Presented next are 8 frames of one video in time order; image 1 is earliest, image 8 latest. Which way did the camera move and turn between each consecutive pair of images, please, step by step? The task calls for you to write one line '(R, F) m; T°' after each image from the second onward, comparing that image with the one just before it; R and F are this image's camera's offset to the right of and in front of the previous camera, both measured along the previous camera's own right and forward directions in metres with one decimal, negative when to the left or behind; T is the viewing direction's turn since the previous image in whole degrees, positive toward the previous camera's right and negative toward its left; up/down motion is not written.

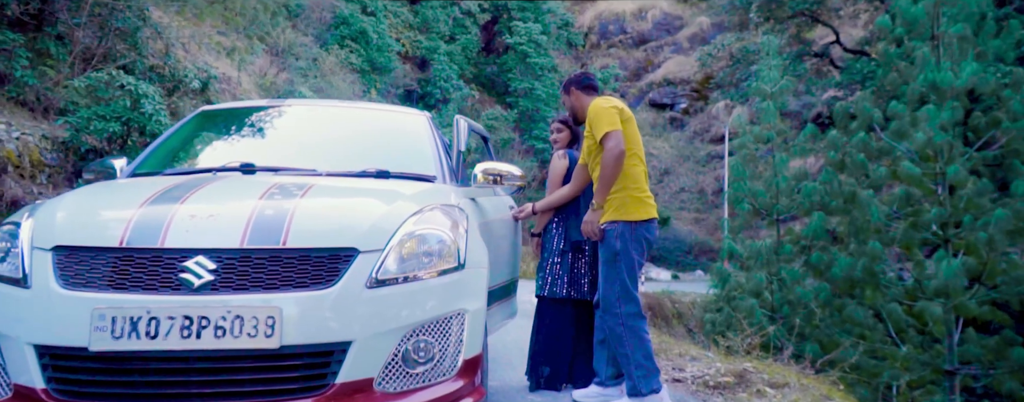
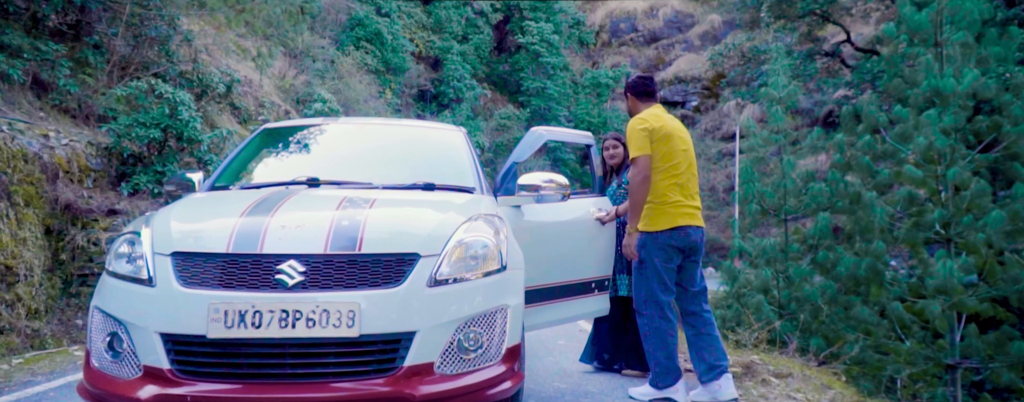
(-0.1, -0.4) m; -1°
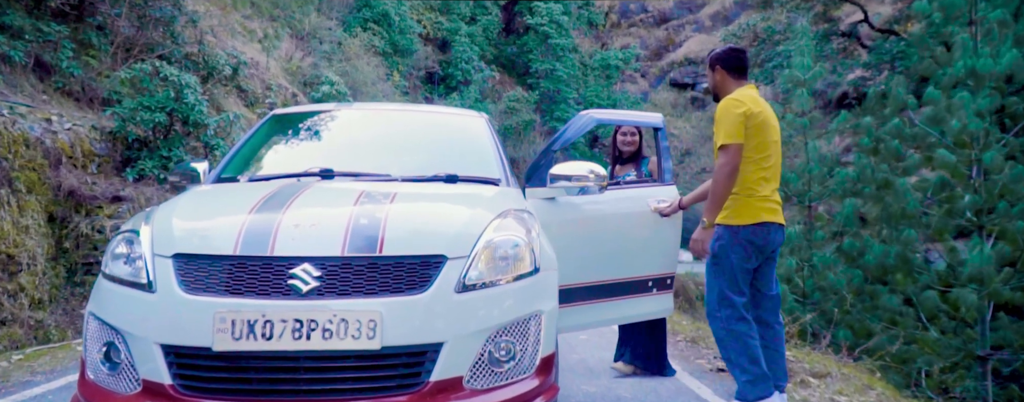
(-0.1, +0.3) m; -1°
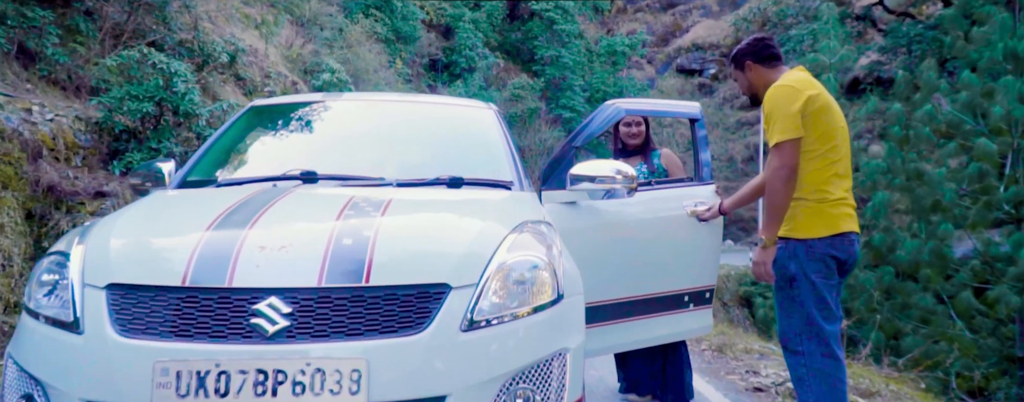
(0.0, +0.4) m; 0°
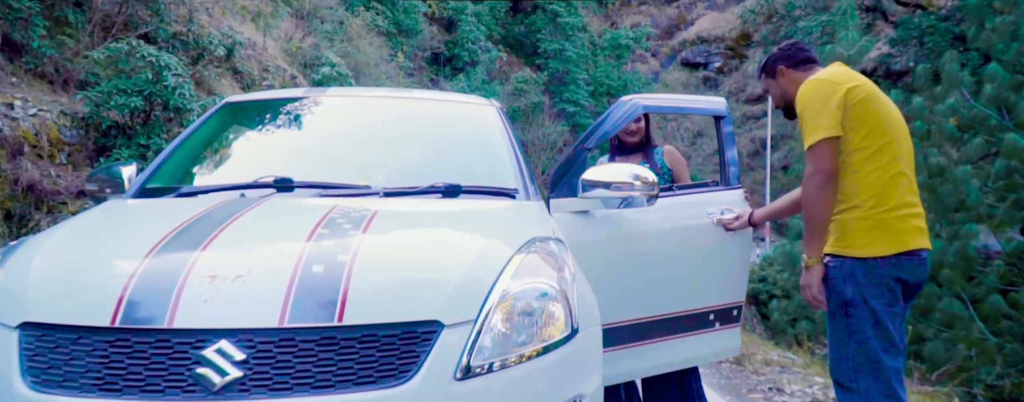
(0.0, +0.3) m; 0°
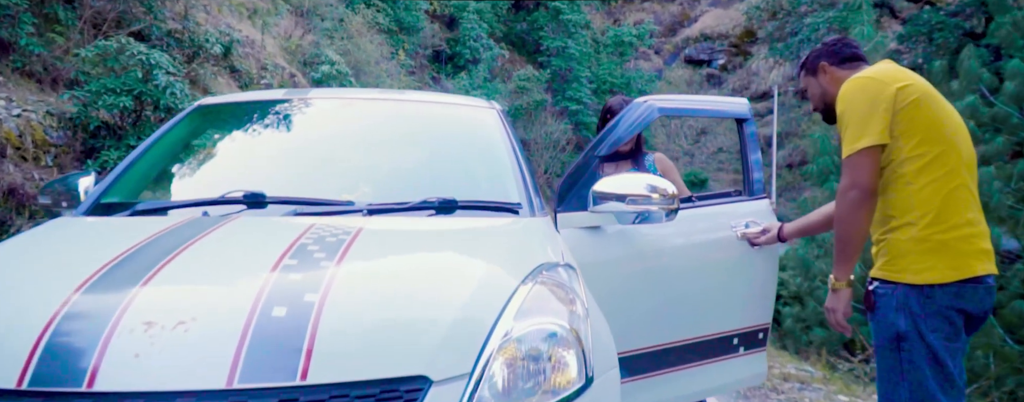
(0.0, +0.3) m; 0°
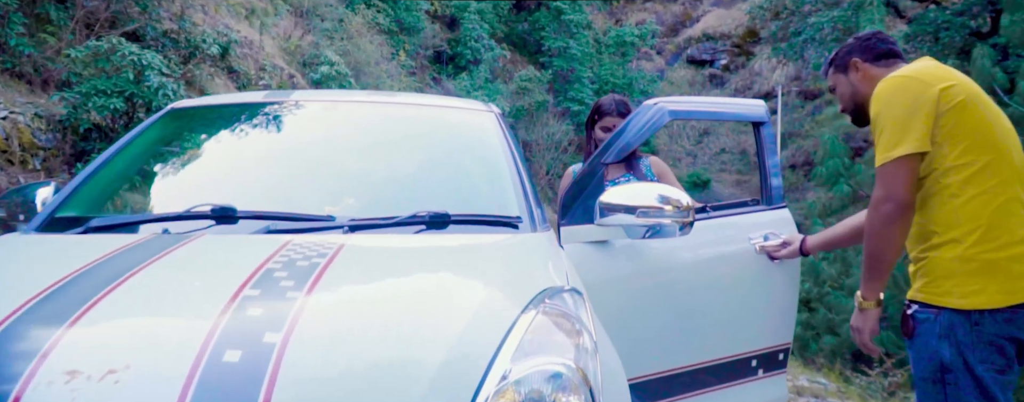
(0.0, +0.2) m; 0°
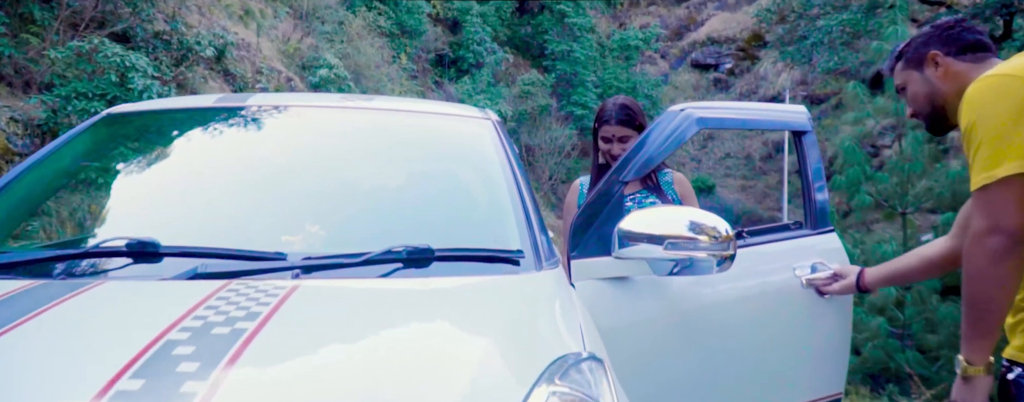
(0.0, +0.4) m; 0°
